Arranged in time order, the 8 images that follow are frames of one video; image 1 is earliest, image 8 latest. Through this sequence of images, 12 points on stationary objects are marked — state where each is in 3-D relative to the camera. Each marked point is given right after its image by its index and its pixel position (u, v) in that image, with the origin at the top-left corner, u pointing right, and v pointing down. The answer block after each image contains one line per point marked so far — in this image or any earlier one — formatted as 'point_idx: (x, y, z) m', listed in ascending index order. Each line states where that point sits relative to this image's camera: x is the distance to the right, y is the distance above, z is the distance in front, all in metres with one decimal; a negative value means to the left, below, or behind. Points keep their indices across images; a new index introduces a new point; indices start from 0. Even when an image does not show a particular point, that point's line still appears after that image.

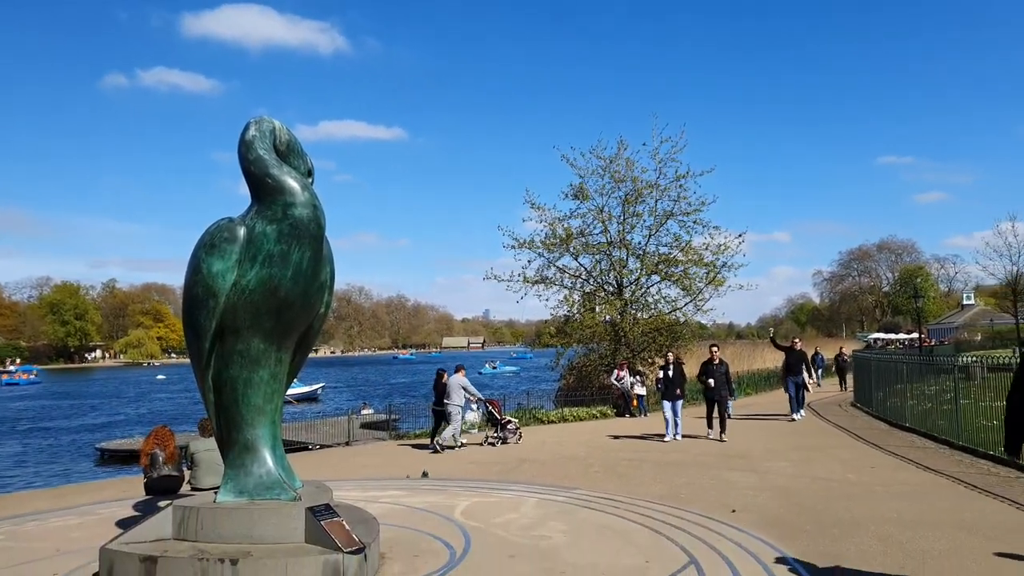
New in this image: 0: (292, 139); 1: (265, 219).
0: (-1.9, +1.3, +7.5) m
1: (-2.0, +0.6, +7.0) m
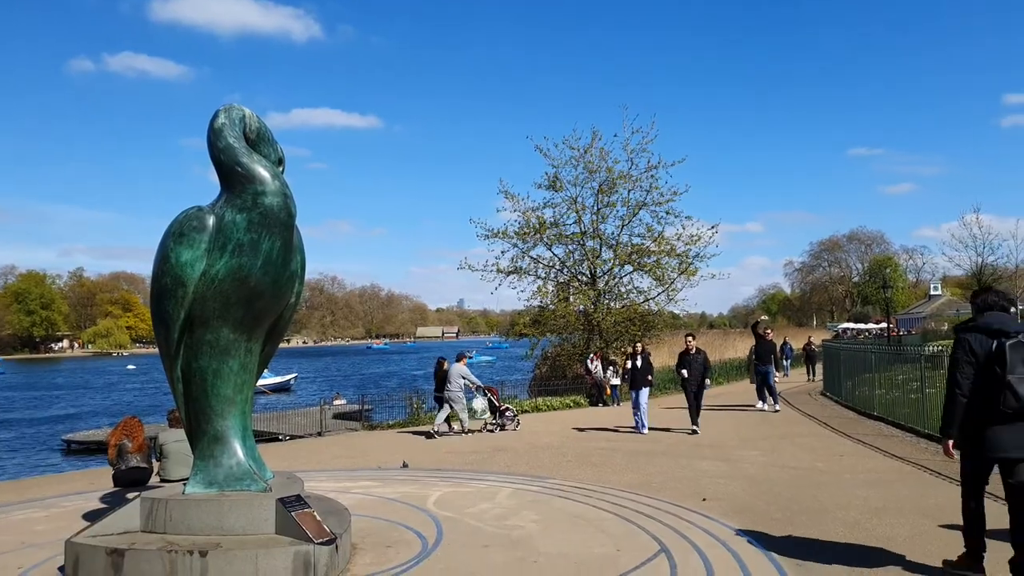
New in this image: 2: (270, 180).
0: (-2.2, +1.4, +7.5) m
1: (-2.2, +0.6, +6.9) m
2: (-2.0, +0.9, +7.0) m
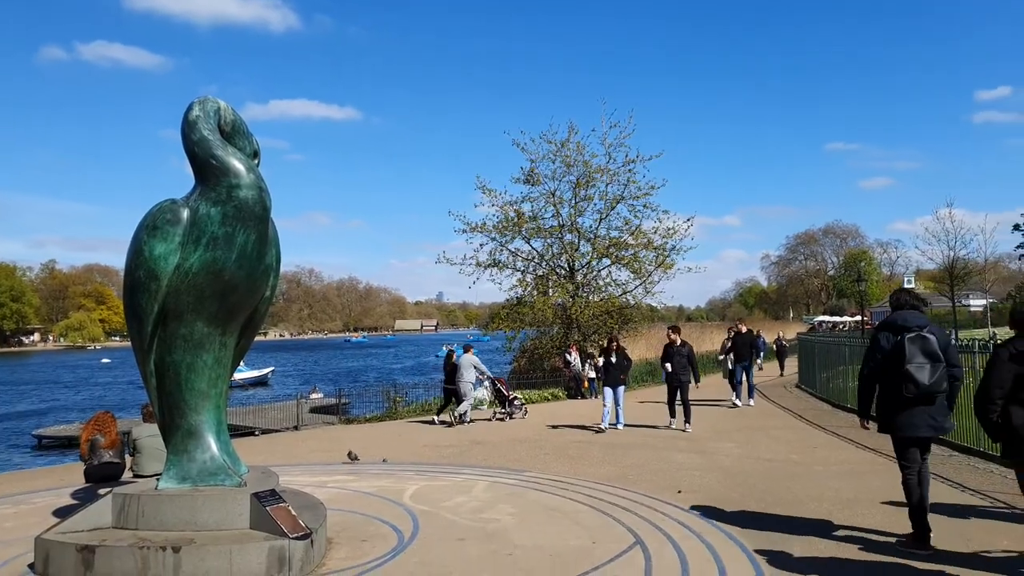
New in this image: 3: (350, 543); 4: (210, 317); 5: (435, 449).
0: (-2.4, +1.4, +7.4) m
1: (-2.4, +0.7, +6.9) m
2: (-2.2, +0.9, +6.9) m
3: (-1.3, -2.0, +6.9) m
4: (-2.4, -0.2, +7.0) m
5: (-1.2, -2.4, +13.0) m
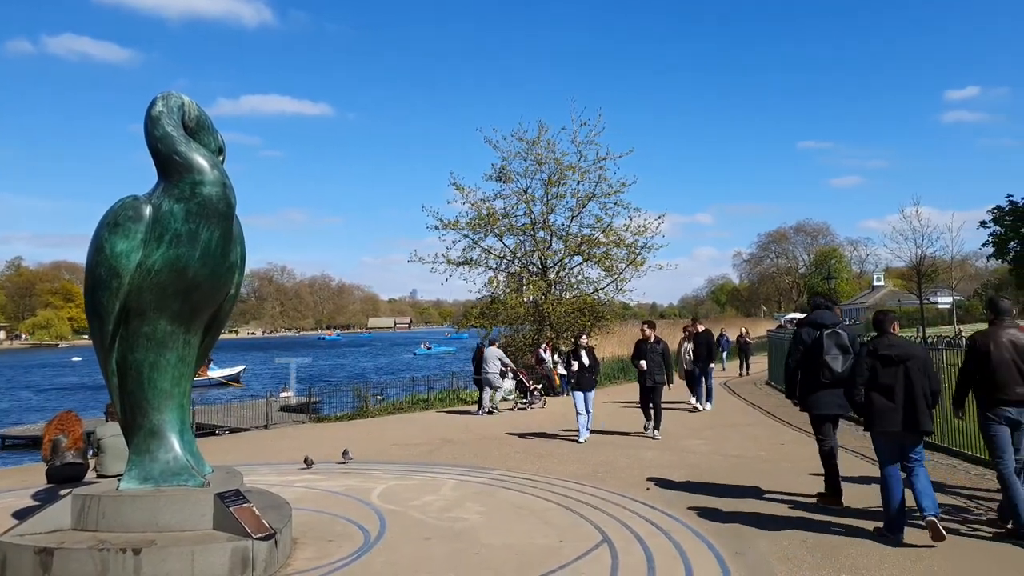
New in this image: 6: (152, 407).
0: (-2.6, +1.5, +7.3) m
1: (-2.7, +0.7, +6.8) m
2: (-2.4, +0.9, +6.8) m
3: (-1.5, -2.0, +6.8) m
4: (-2.7, -0.2, +6.9) m
5: (-1.6, -2.4, +12.9) m
6: (-2.9, -1.0, +6.9) m
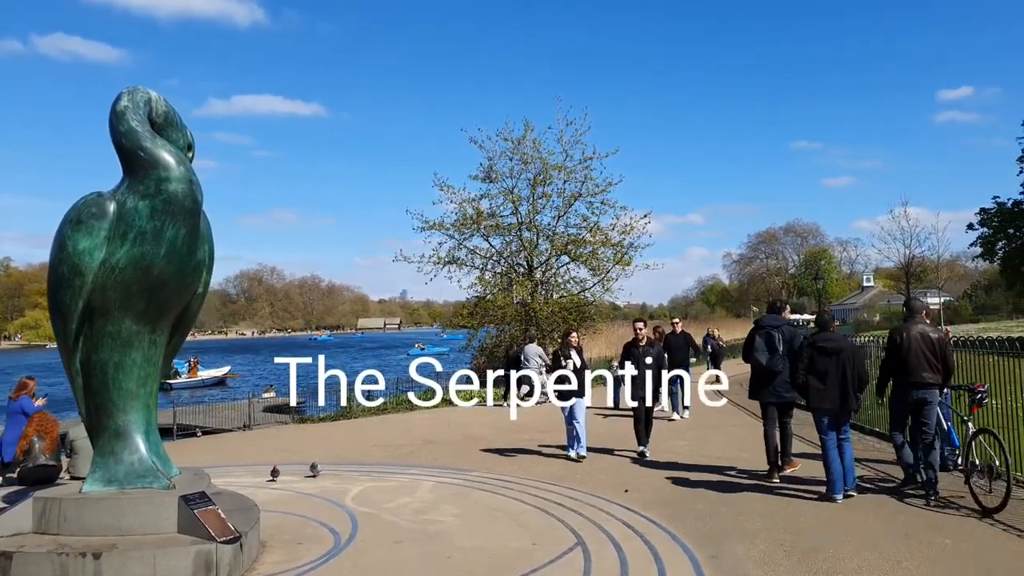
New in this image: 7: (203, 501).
0: (-2.9, +1.5, +7.1) m
1: (-2.9, +0.7, +6.6) m
2: (-2.6, +1.0, +6.7) m
3: (-1.8, -2.0, +6.7) m
4: (-2.9, -0.2, +6.7) m
5: (-1.9, -2.4, +12.8) m
6: (-3.1, -0.9, +6.8) m
7: (-2.3, -1.6, +6.3) m
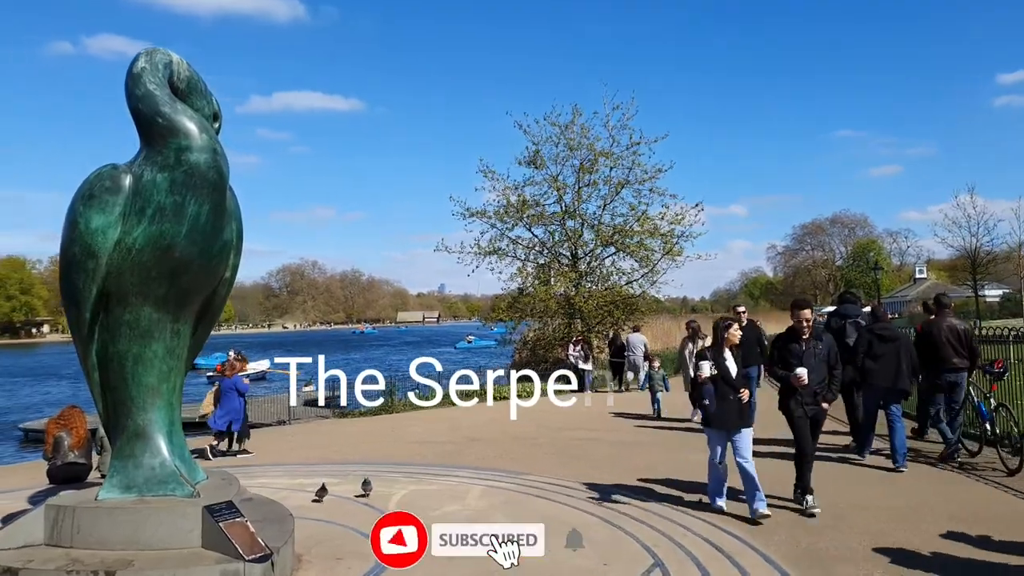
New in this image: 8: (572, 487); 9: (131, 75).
0: (-2.4, +1.6, +6.4) m
1: (-2.4, +0.8, +5.9) m
2: (-2.2, +1.1, +5.9) m
3: (-1.3, -1.9, +5.9) m
4: (-2.5, -0.1, +6.0) m
5: (-1.2, -2.2, +12.0) m
6: (-2.7, -0.8, +6.1) m
7: (-1.8, -1.4, +5.6) m
8: (+0.6, -1.9, +8.3) m
9: (-2.7, +1.5, +6.0) m
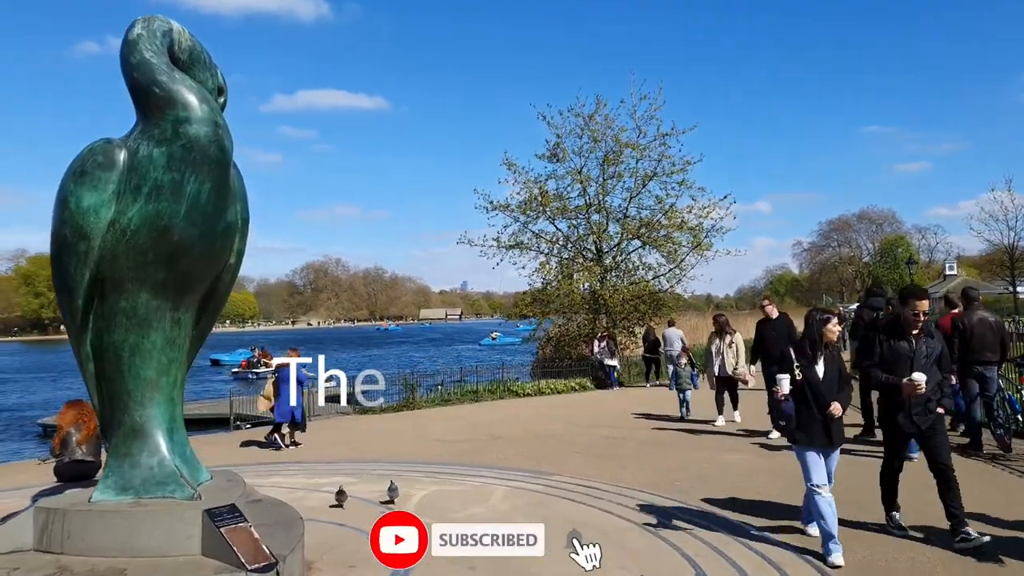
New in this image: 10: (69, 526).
0: (-2.2, +1.7, +5.9) m
1: (-2.3, +0.9, +5.4) m
2: (-2.0, +1.2, +5.5) m
3: (-1.1, -1.8, +5.4) m
4: (-2.3, 0.0, +5.5) m
5: (-0.8, -2.1, +11.5) m
6: (-2.5, -0.7, +5.6) m
7: (-1.7, -1.3, +5.1) m
8: (+0.8, -1.8, +7.7) m
9: (-2.5, +1.6, +5.5) m
10: (-2.6, -1.4, +5.0) m
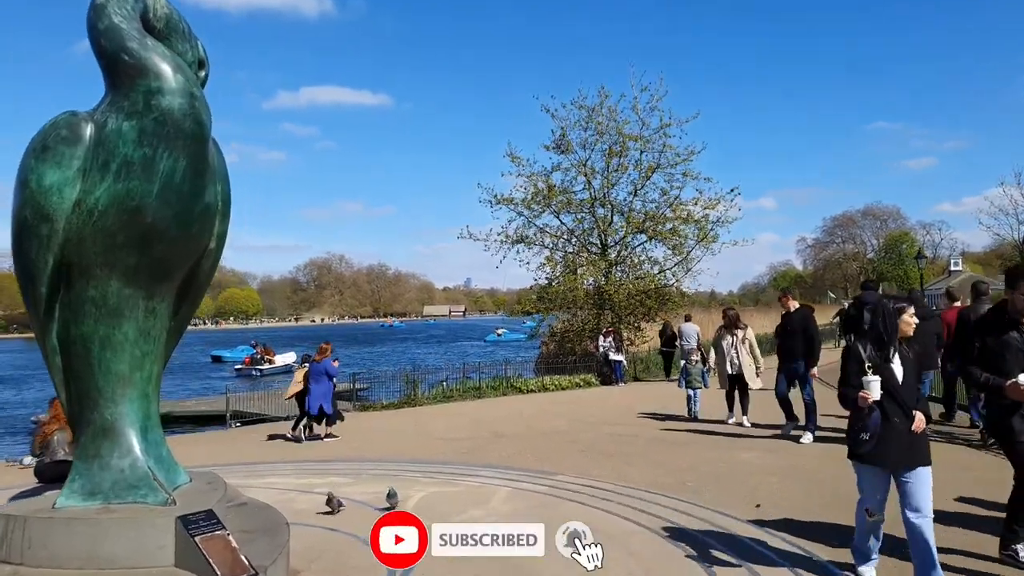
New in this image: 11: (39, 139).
0: (-2.2, +1.8, +5.5) m
1: (-2.2, +1.0, +4.9) m
2: (-2.0, +1.3, +5.0) m
3: (-1.1, -1.7, +5.0) m
4: (-2.3, +0.1, +5.1) m
5: (-0.8, -2.0, +11.1) m
6: (-2.5, -0.6, +5.2) m
7: (-1.6, -1.3, +4.6) m
8: (+0.8, -1.7, +7.3) m
9: (-2.5, +1.7, +5.0) m
10: (-2.6, -1.3, +4.6) m
11: (-2.7, +0.9, +5.0) m
